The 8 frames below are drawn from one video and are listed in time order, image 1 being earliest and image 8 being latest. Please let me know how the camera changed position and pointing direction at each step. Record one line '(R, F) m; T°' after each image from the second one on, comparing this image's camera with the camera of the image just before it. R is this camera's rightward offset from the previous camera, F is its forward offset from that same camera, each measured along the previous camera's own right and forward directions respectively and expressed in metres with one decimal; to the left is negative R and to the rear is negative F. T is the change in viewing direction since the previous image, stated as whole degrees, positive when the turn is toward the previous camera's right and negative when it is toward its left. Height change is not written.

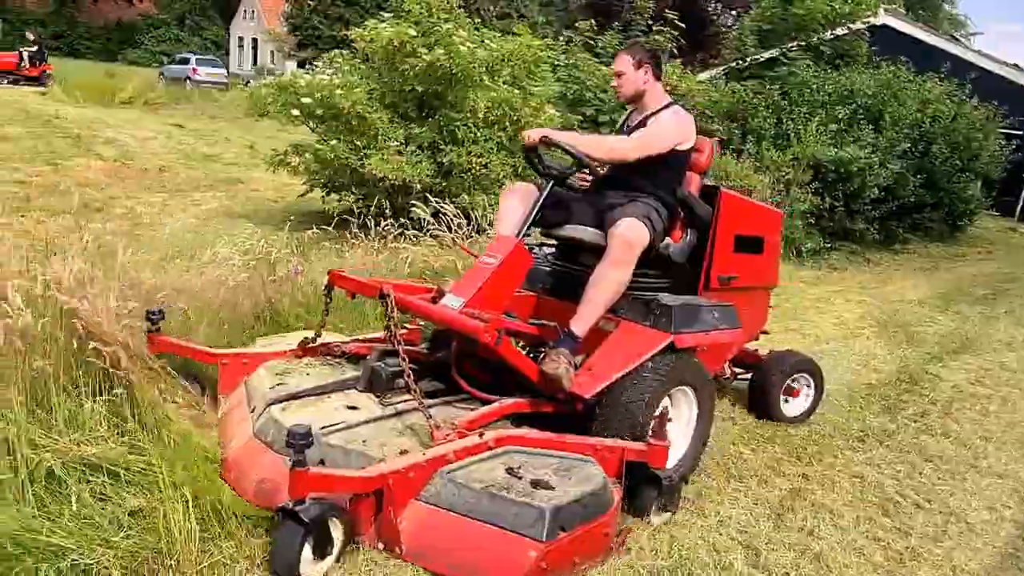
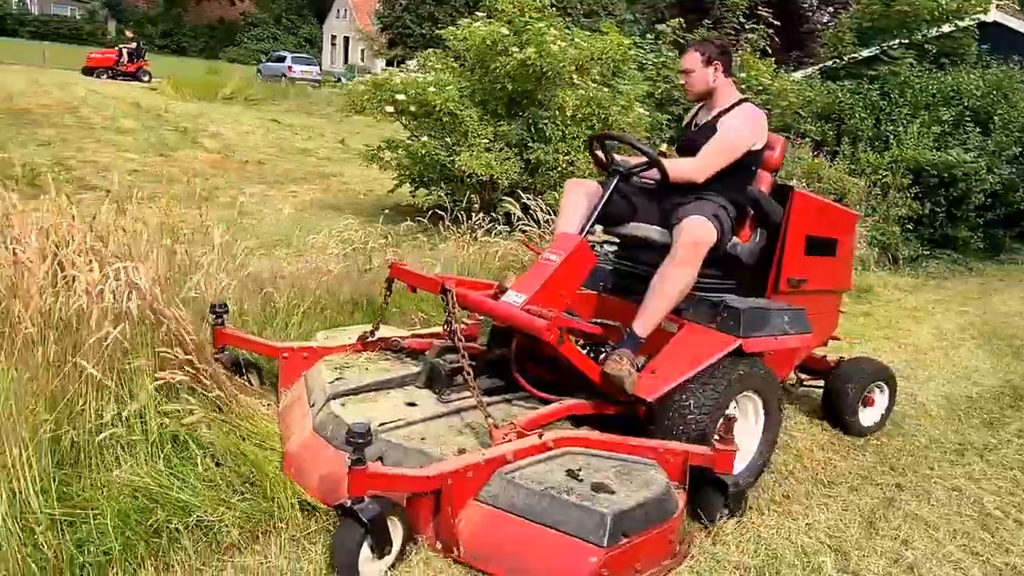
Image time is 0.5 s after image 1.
(-0.1, -0.1) m; -6°
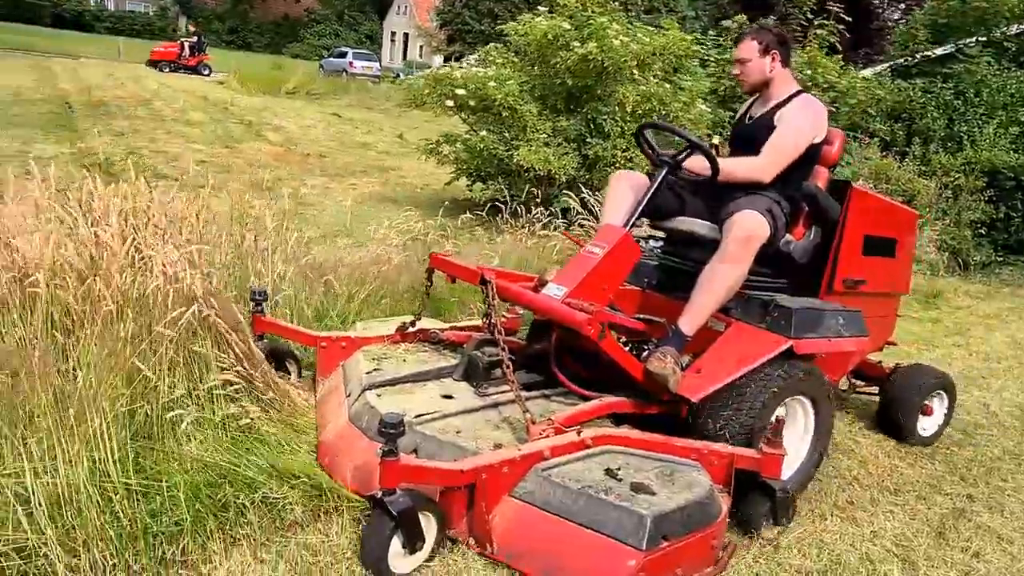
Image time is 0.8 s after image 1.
(0.0, 0.0) m; -4°
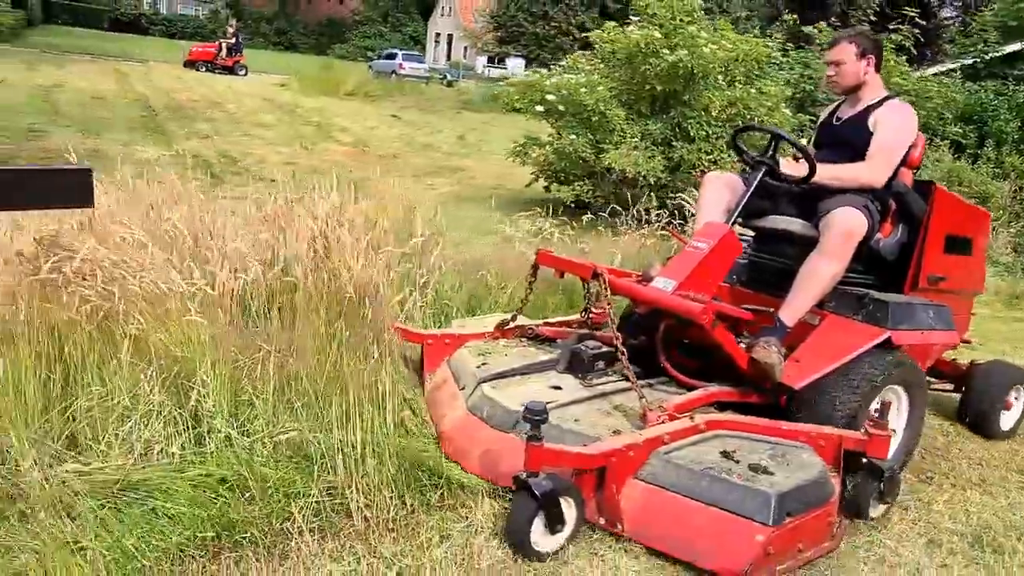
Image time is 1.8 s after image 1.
(-0.6, -0.4) m; -3°
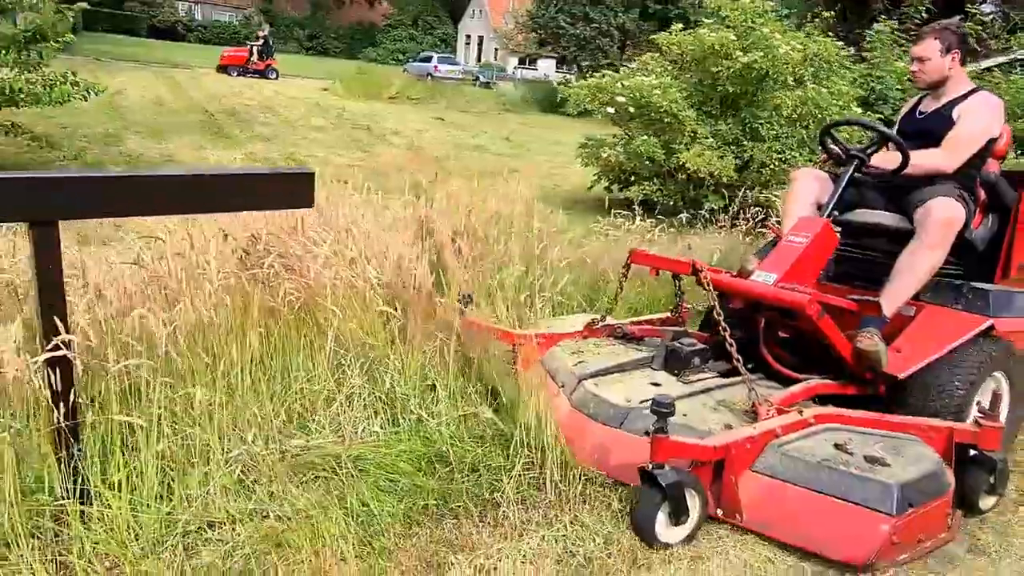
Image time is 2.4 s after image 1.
(-0.5, -0.2) m; -2°
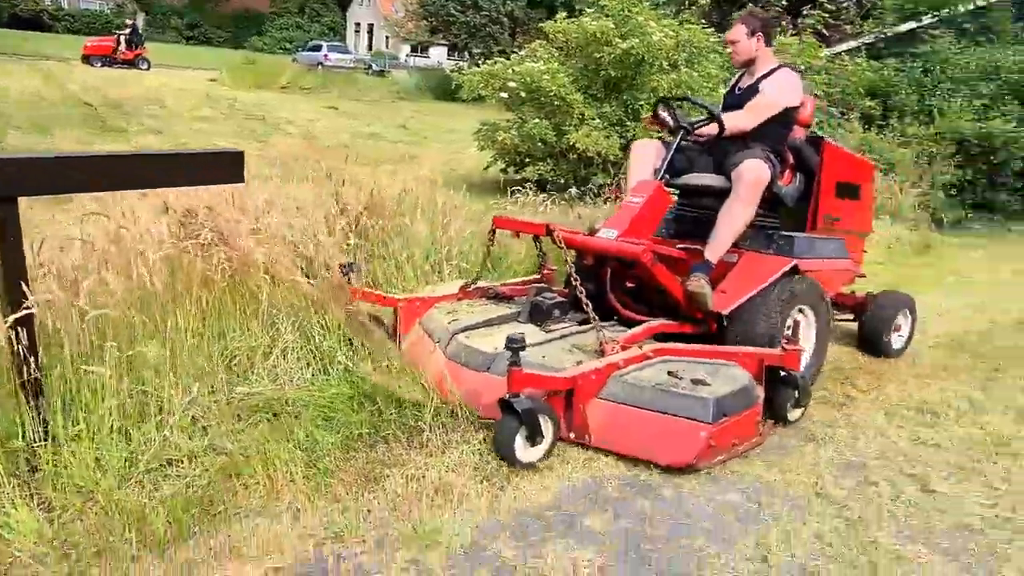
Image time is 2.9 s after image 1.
(0.0, -0.4) m; +7°
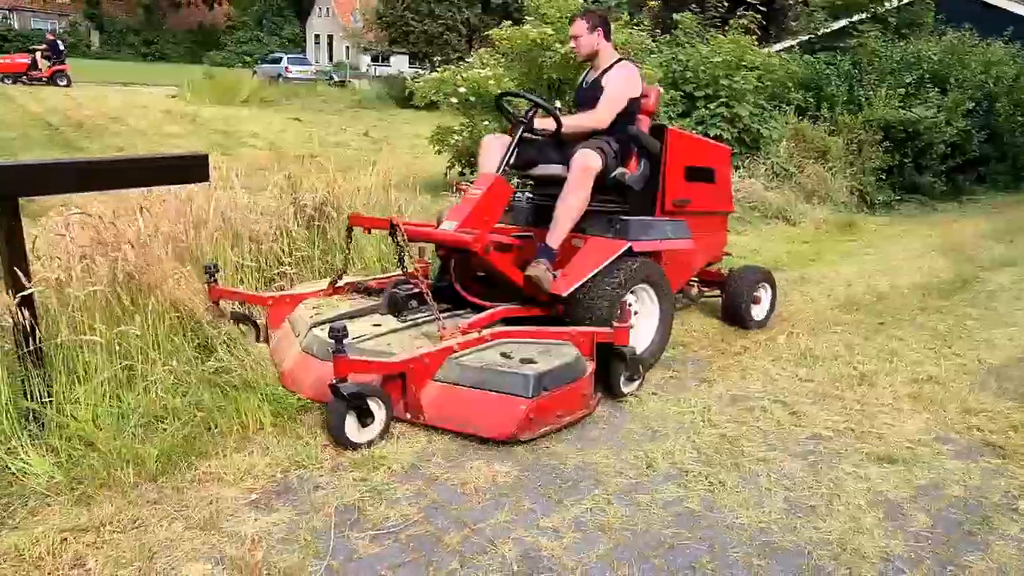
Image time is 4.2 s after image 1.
(+0.2, -0.5) m; +2°
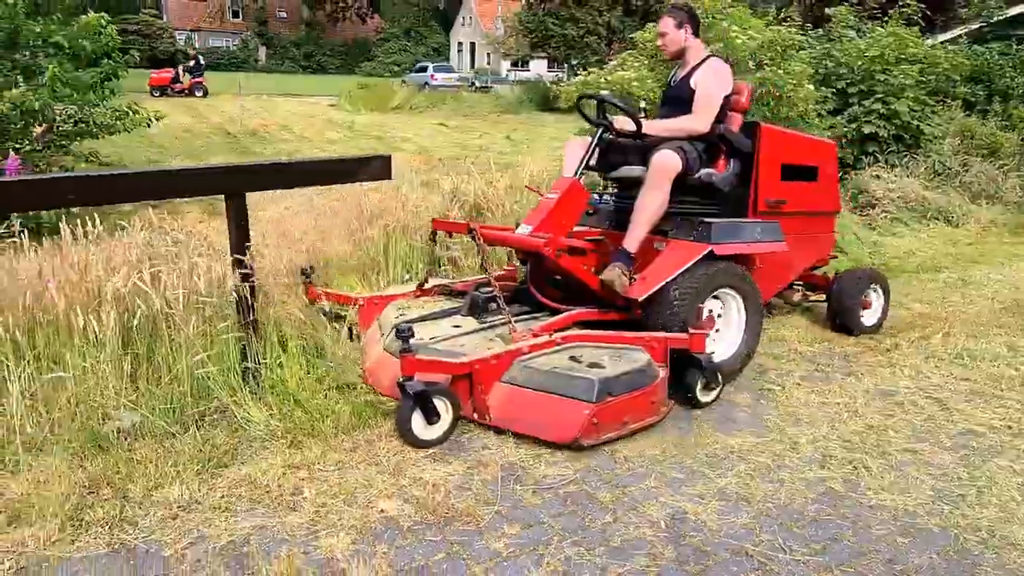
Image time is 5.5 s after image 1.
(-0.1, -0.3) m; -10°
